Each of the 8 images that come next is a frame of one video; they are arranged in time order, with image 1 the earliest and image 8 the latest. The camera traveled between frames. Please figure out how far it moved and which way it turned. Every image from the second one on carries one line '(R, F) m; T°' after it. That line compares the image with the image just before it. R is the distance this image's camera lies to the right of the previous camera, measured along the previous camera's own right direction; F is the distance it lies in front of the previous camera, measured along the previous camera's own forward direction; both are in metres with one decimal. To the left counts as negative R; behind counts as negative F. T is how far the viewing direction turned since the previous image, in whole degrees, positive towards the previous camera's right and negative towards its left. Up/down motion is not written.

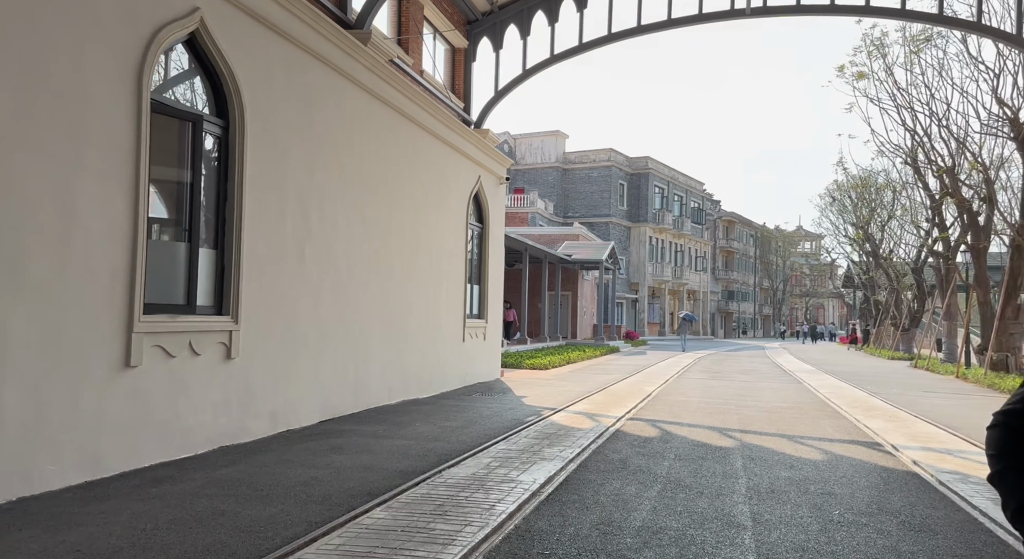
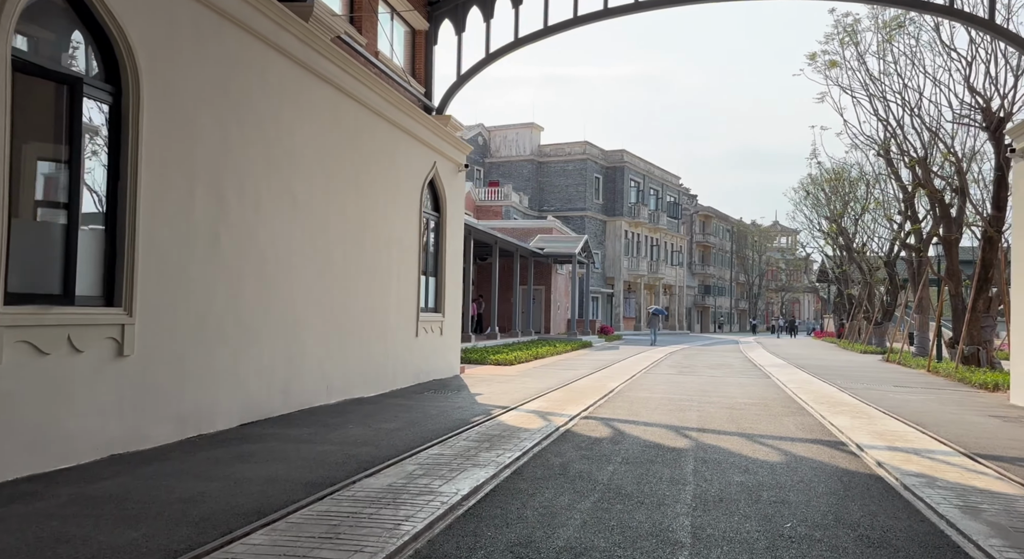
(+0.3, +0.6) m; +2°
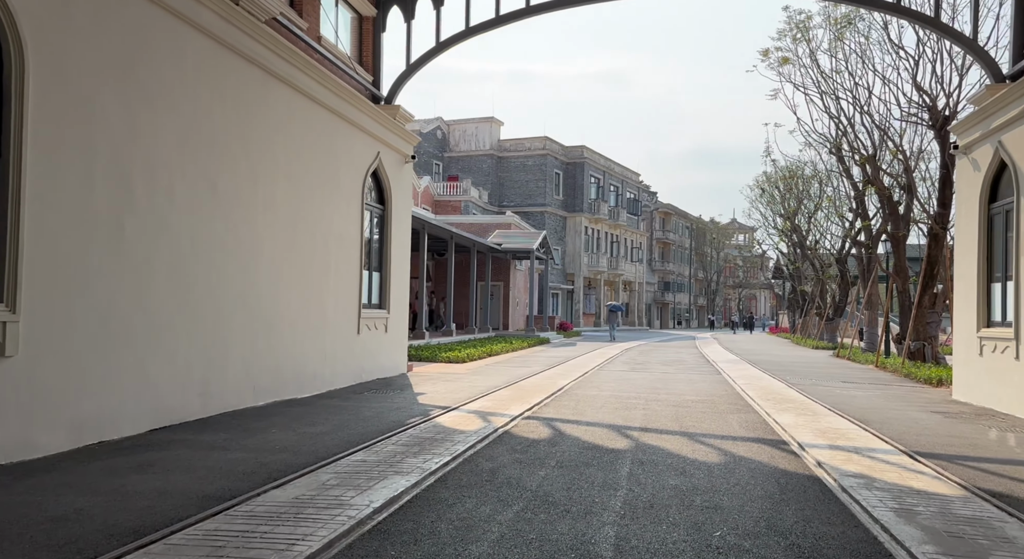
(+0.3, +0.3) m; +3°
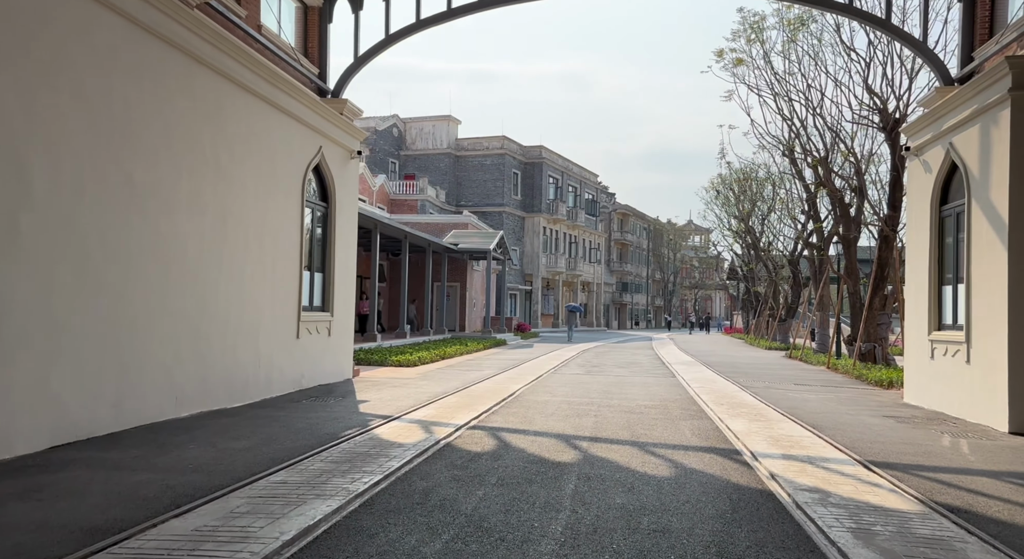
(+0.2, +0.4) m; +3°
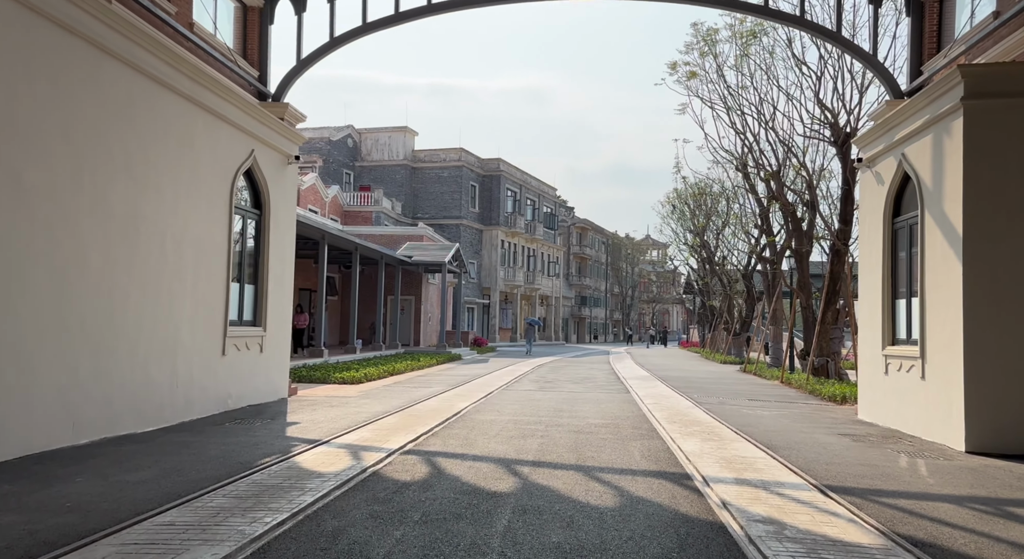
(+0.2, +0.6) m; +3°
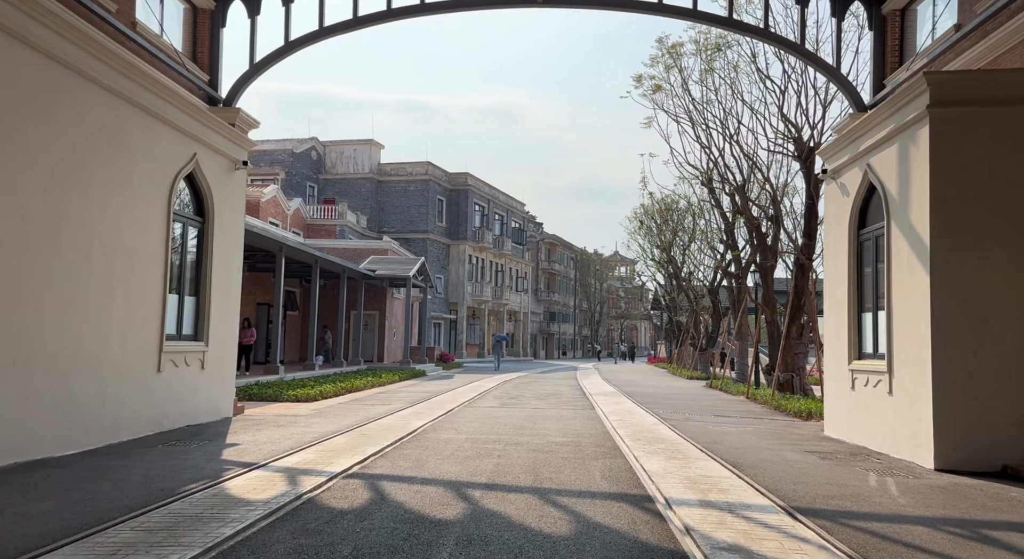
(+0.2, +0.5) m; +2°
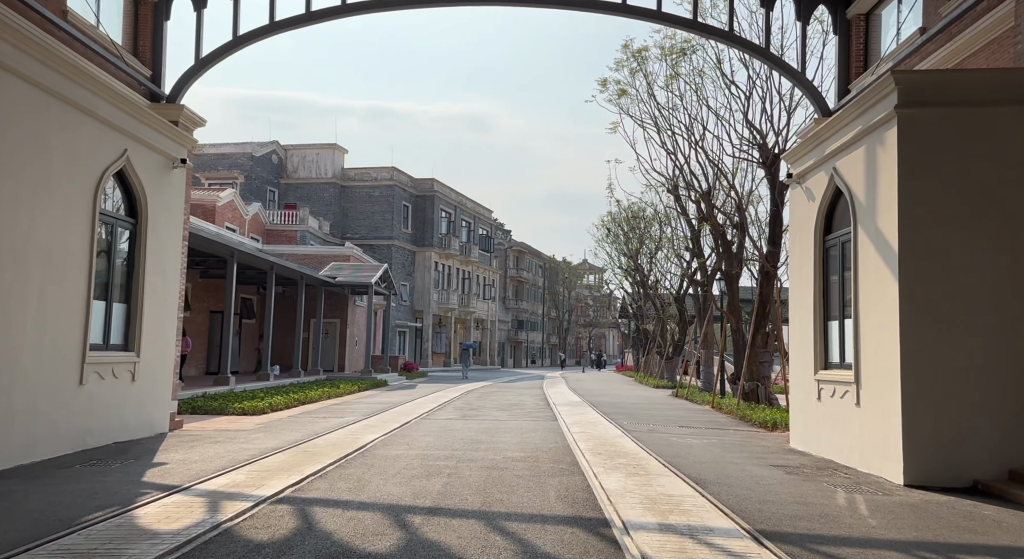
(+0.2, +0.6) m; +2°
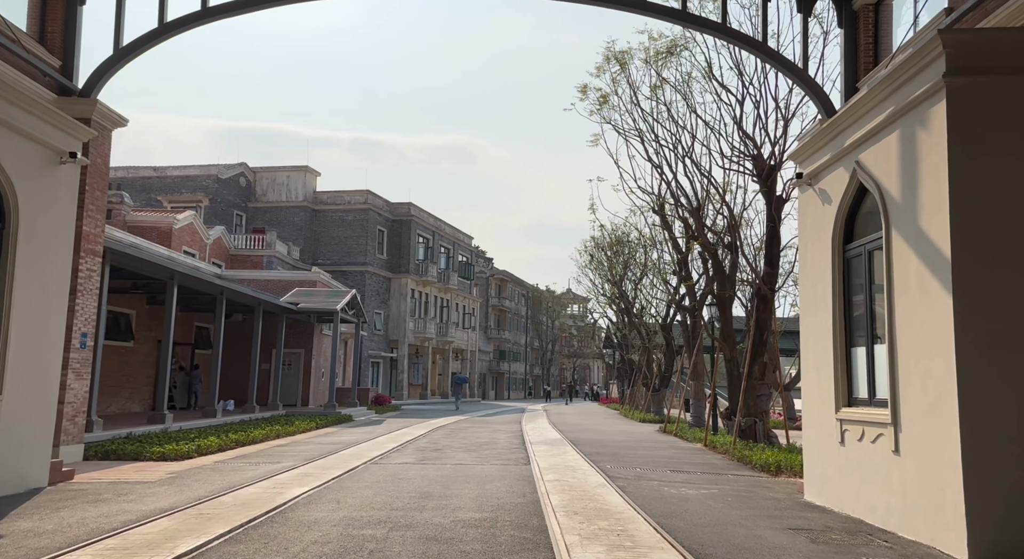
(+0.3, +2.3) m; +1°
